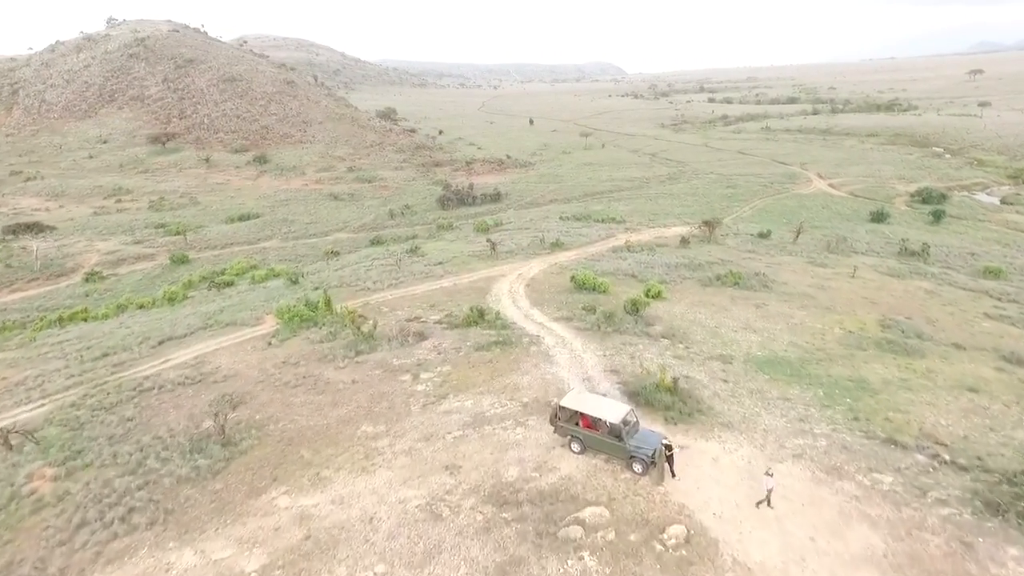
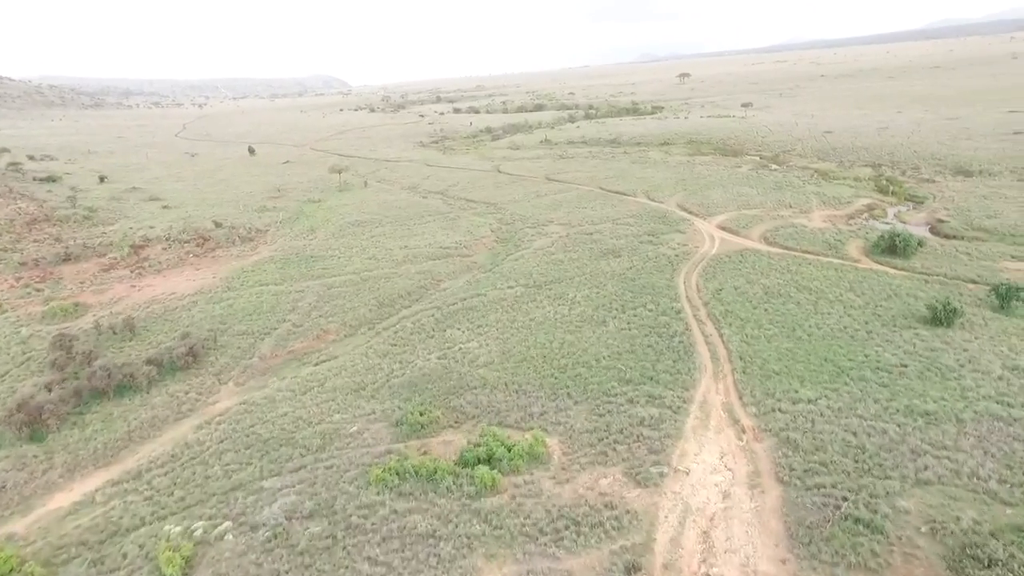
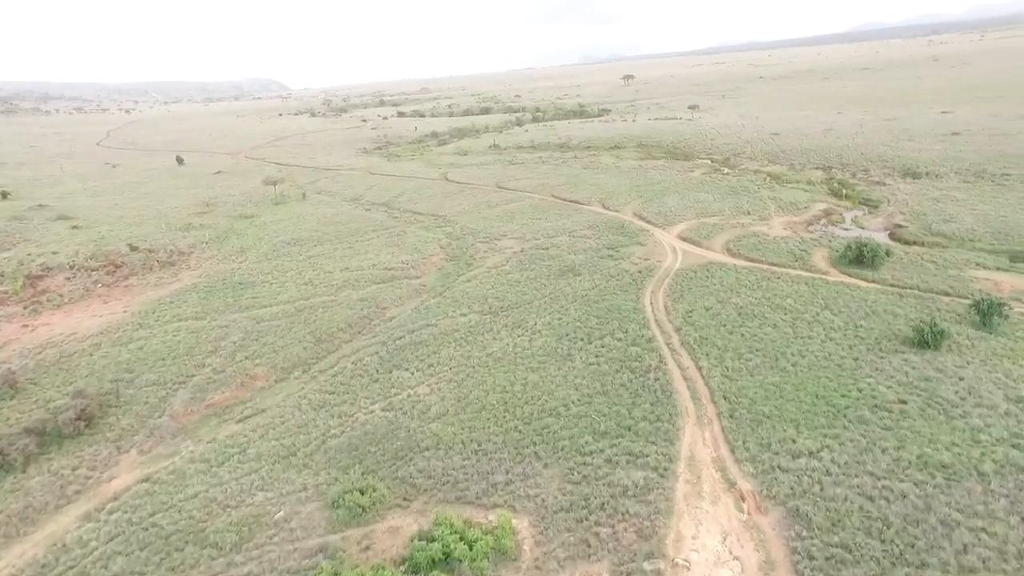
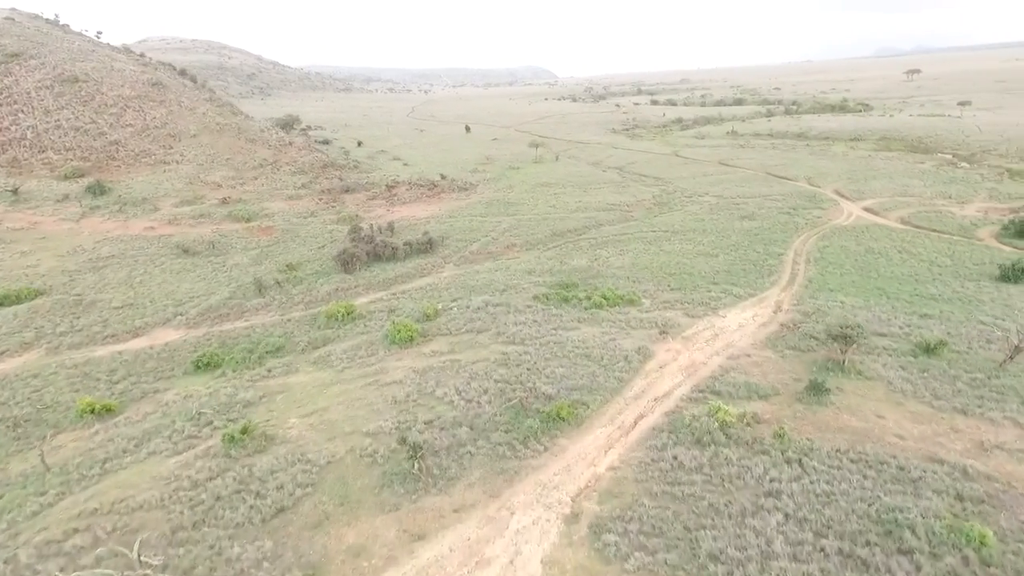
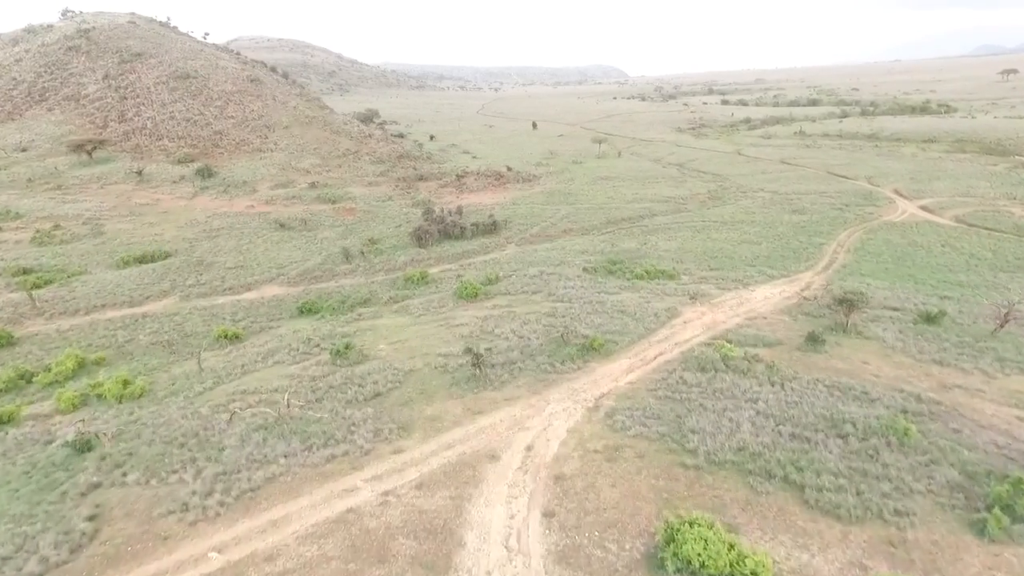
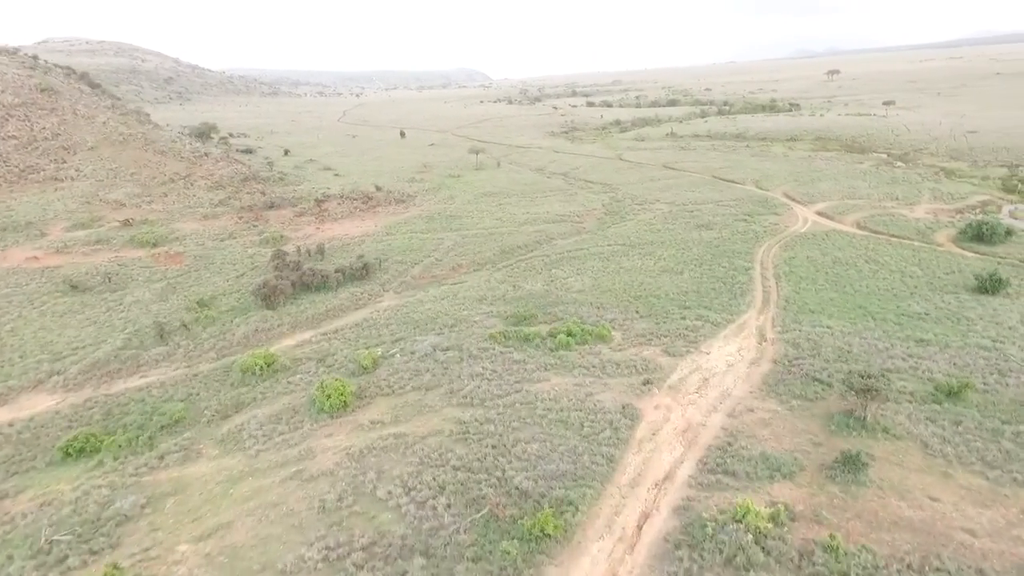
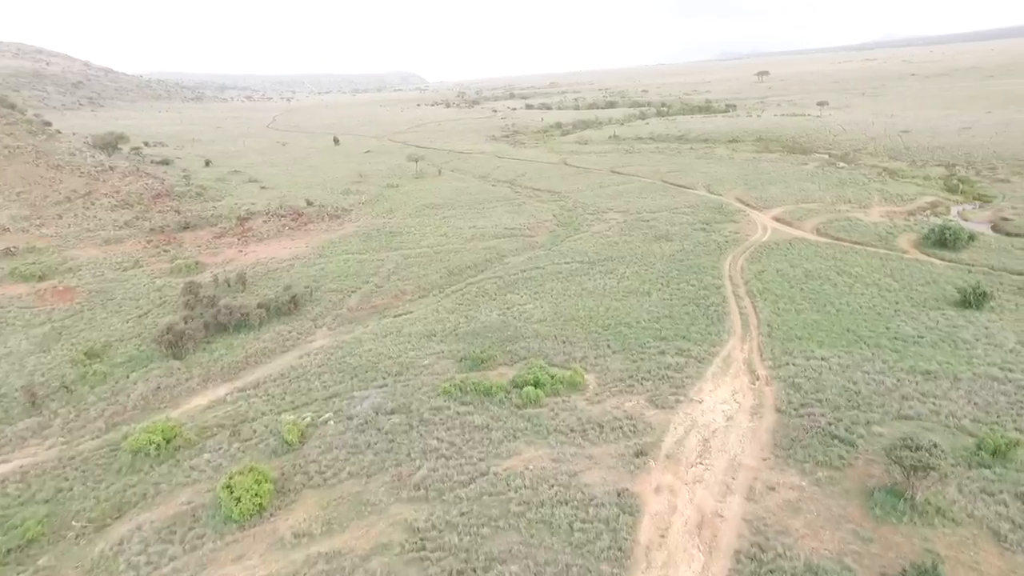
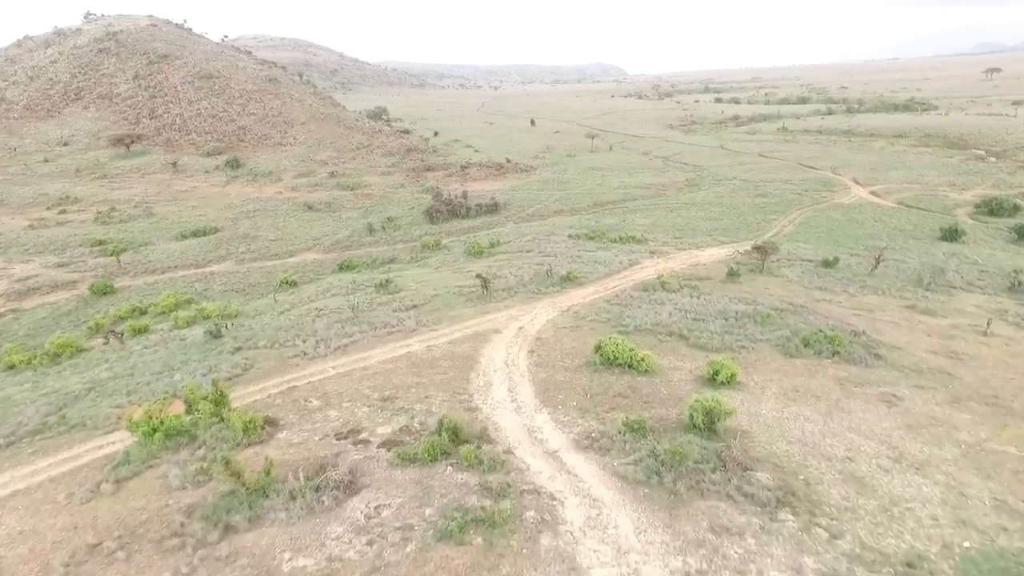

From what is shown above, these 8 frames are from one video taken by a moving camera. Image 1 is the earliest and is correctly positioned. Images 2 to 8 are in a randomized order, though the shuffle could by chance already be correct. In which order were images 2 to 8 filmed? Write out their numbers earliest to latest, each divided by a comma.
8, 5, 4, 6, 7, 2, 3
